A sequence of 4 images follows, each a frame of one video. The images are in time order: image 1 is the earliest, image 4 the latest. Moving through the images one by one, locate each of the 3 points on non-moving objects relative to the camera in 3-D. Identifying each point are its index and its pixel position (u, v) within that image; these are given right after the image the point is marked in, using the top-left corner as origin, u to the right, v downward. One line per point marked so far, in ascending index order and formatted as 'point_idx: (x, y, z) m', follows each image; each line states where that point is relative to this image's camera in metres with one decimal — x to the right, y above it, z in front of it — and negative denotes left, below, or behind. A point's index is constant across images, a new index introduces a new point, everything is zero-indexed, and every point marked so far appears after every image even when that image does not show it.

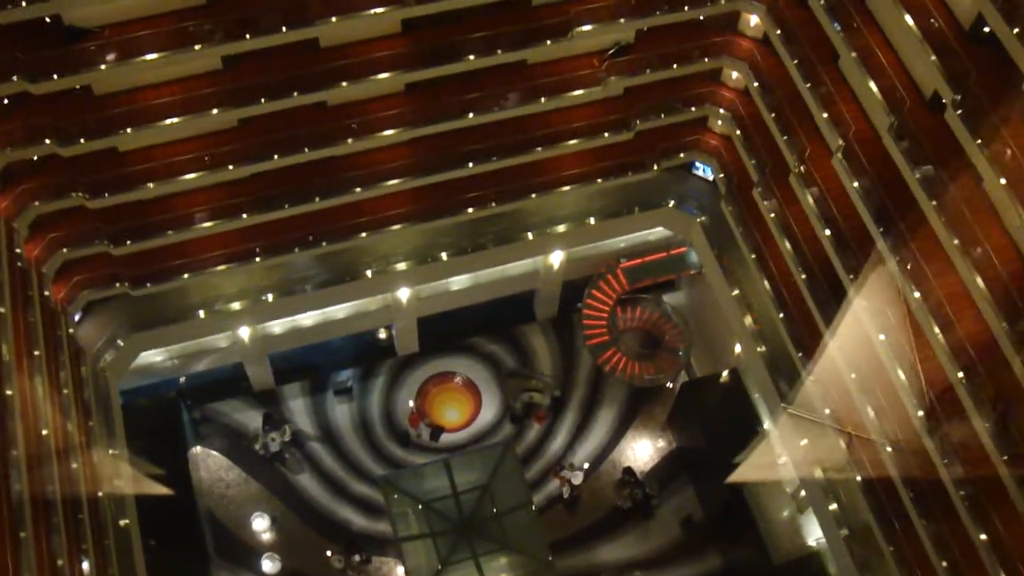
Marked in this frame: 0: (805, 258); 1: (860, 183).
0: (+3.6, +0.4, +17.2) m
1: (+3.8, +1.2, +15.4) m
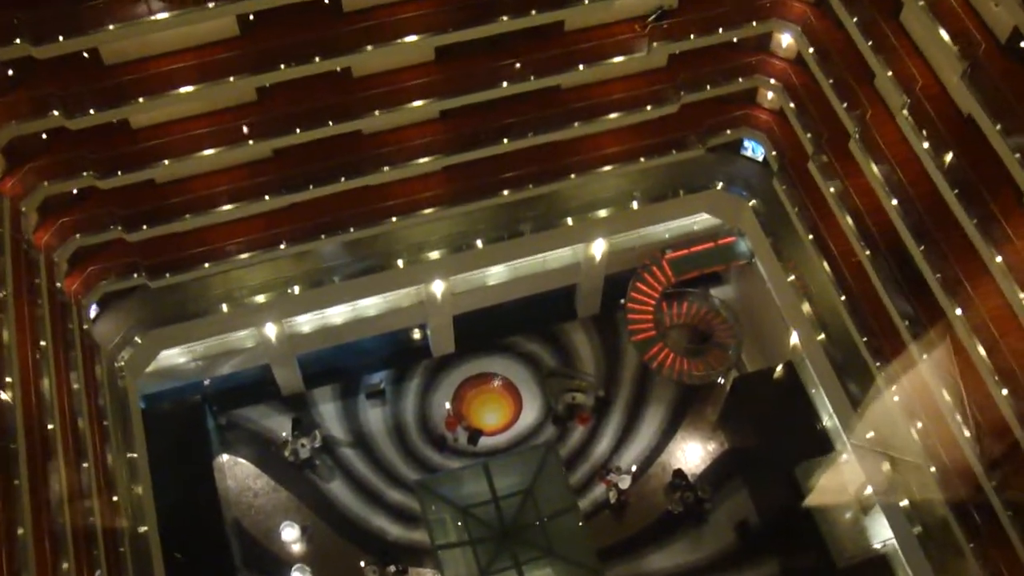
0: (+4.1, +0.6, +16.0) m
1: (+4.2, +1.5, +14.1) m
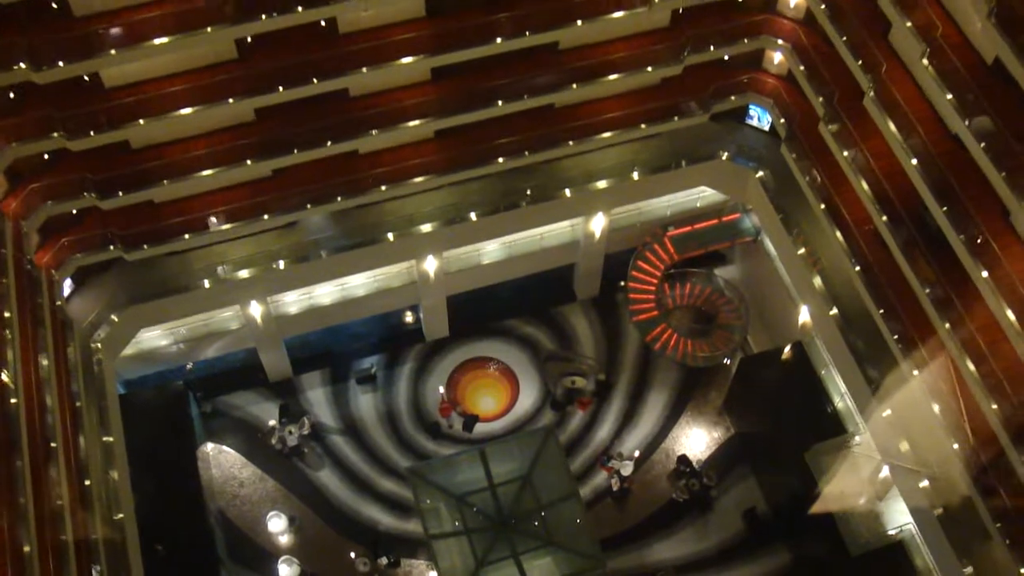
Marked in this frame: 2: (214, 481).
0: (+4.0, +1.0, +15.1) m
1: (+4.2, +1.8, +13.3) m
2: (-4.2, -2.7, +19.6) m
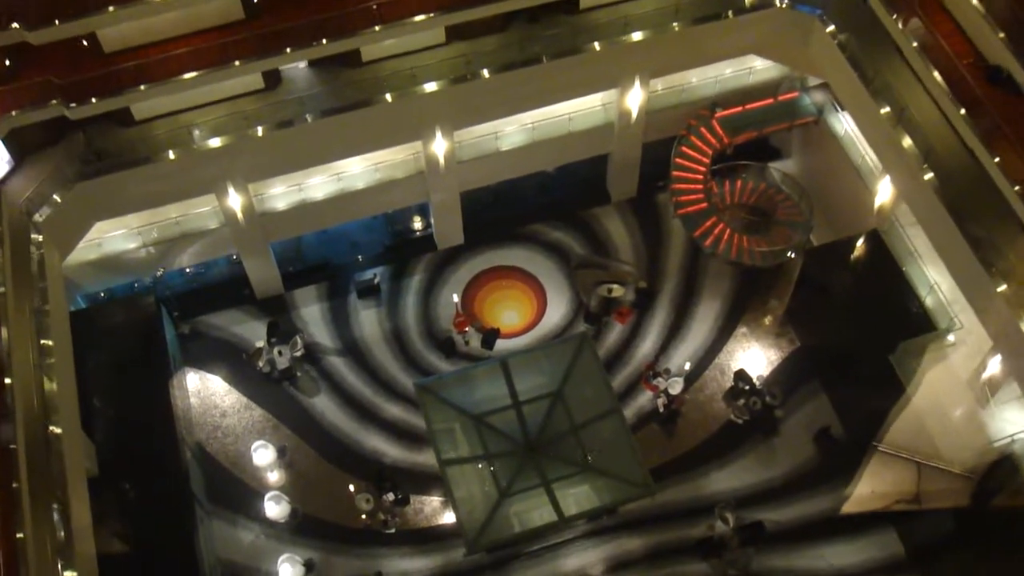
0: (+4.2, +2.4, +12.2) m
1: (+4.4, +3.3, +10.4) m
2: (-3.8, -1.5, +16.7) m
